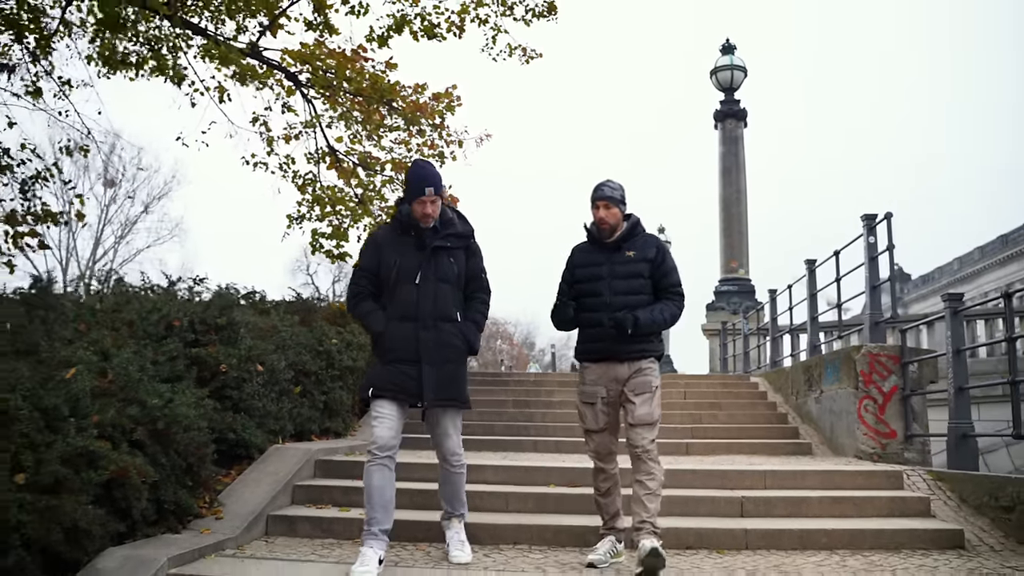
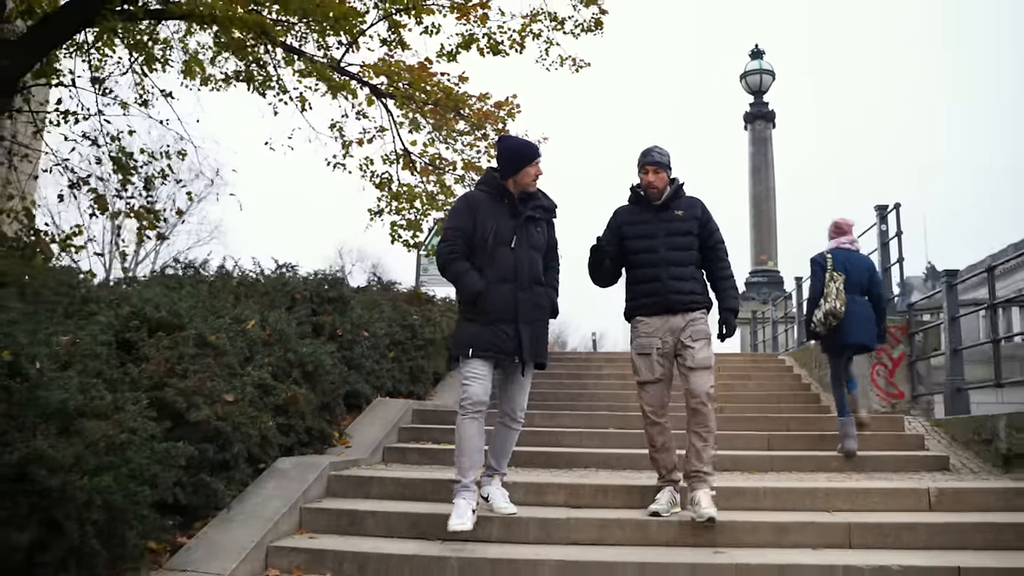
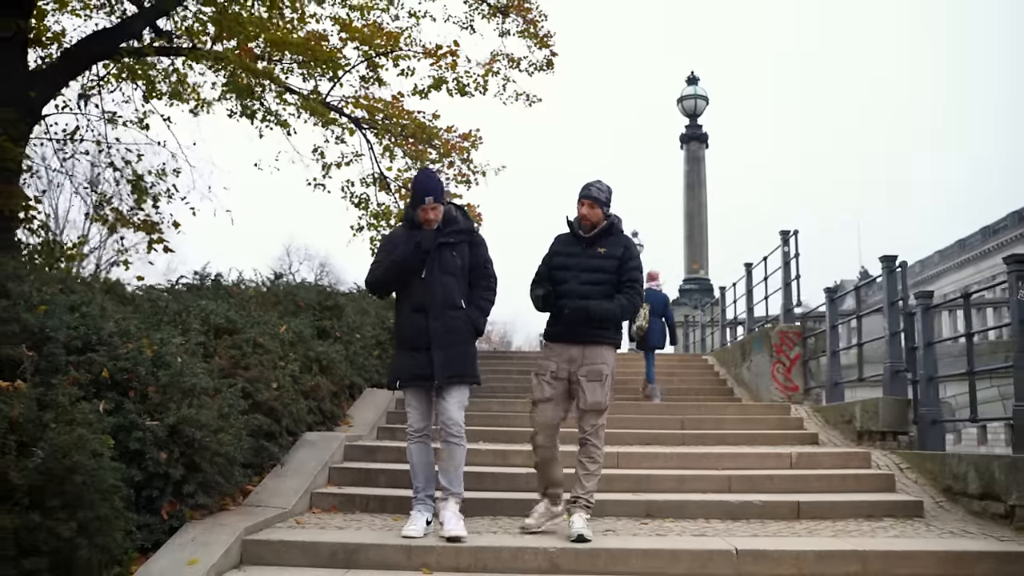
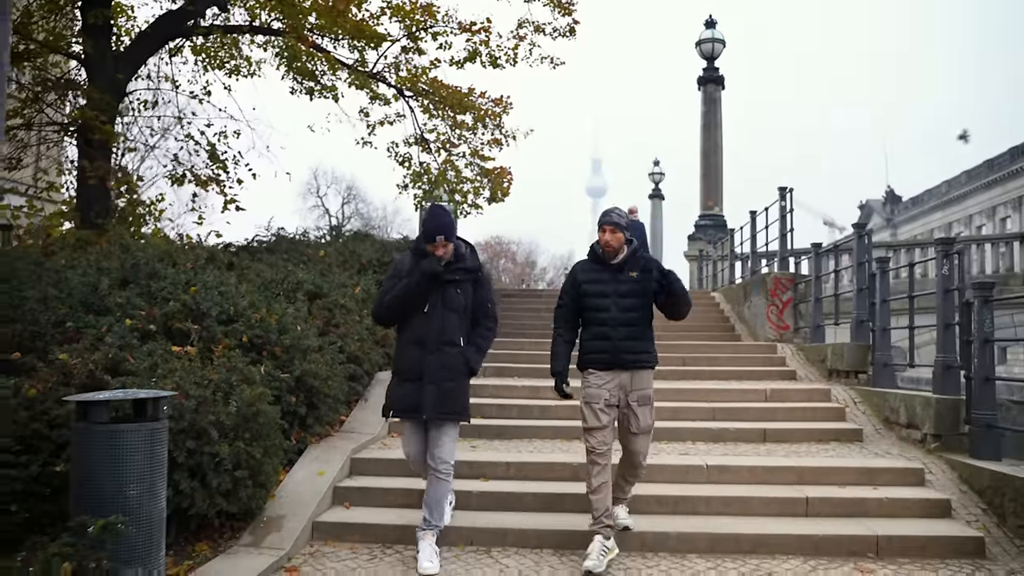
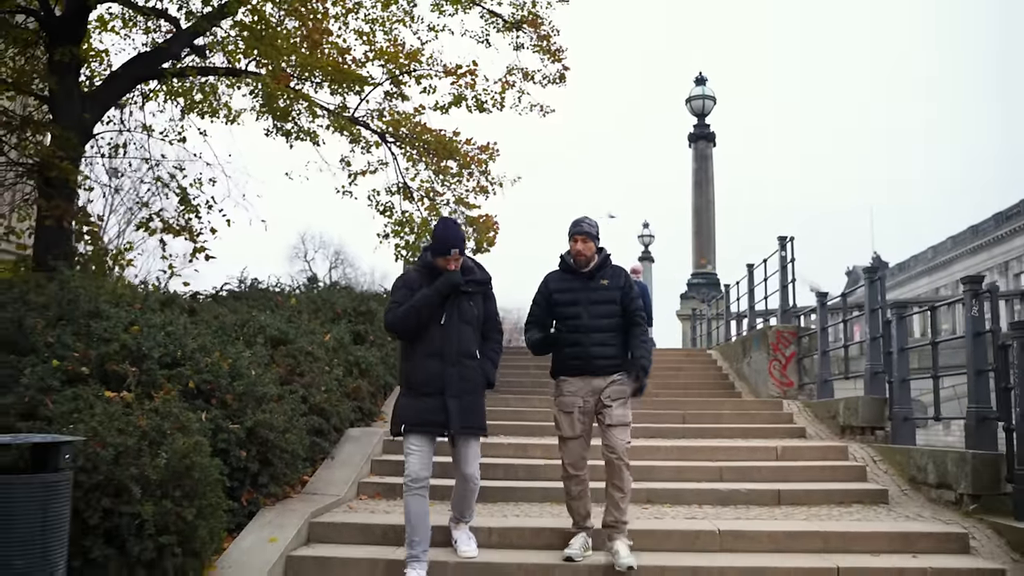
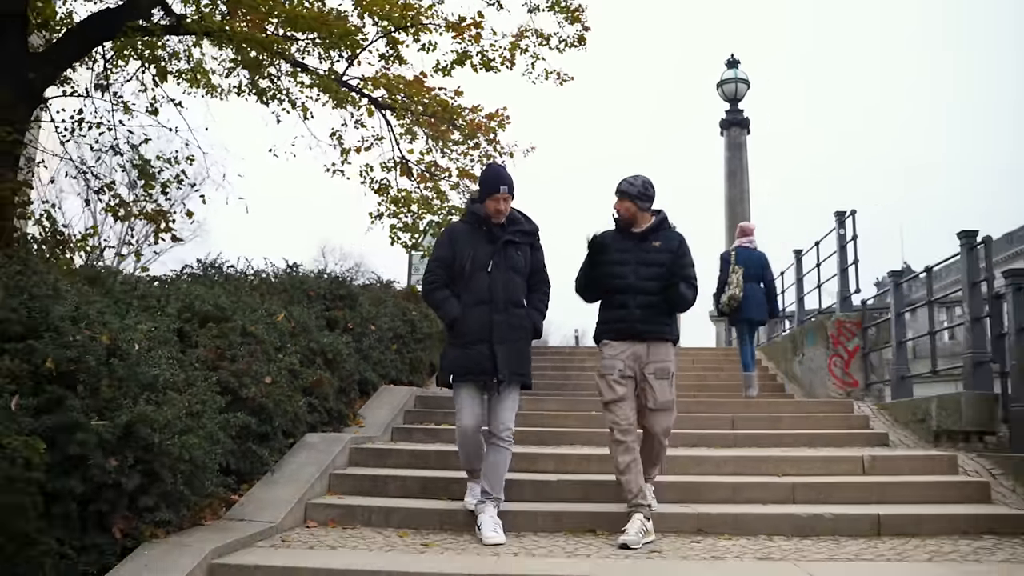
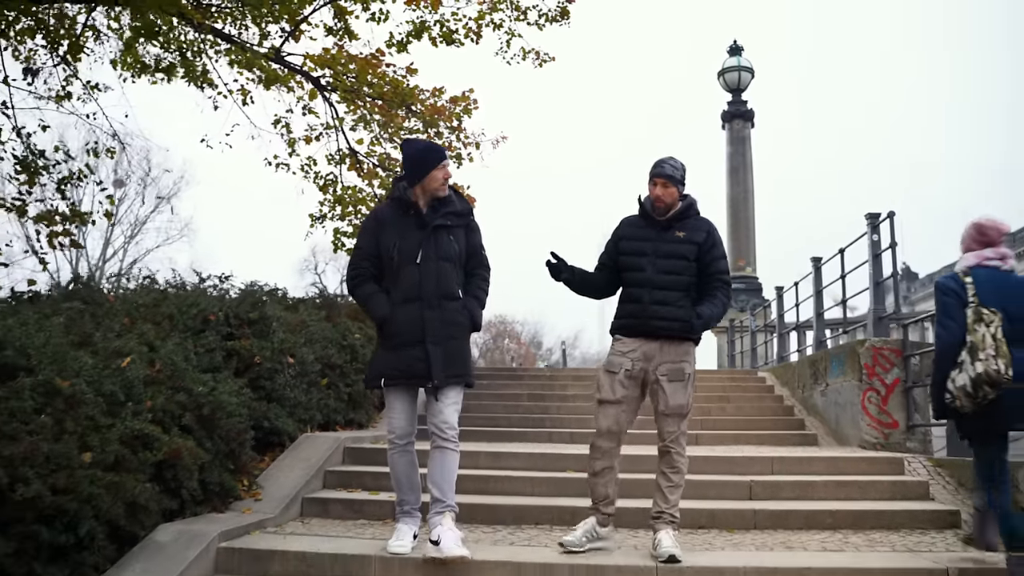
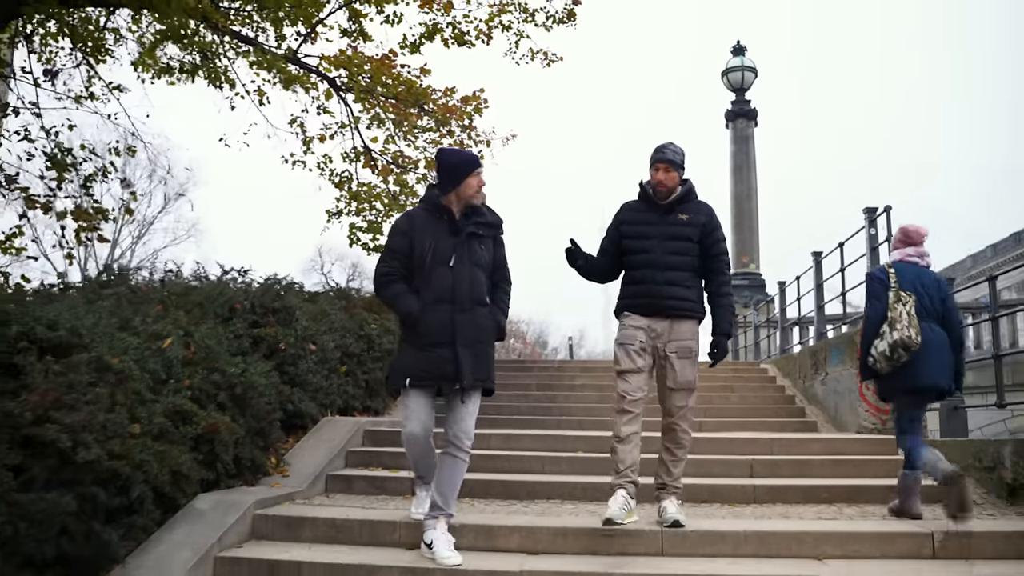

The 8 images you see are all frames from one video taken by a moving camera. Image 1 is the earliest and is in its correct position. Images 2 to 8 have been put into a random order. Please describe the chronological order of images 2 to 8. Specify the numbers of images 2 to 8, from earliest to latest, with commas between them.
7, 8, 2, 6, 3, 5, 4
